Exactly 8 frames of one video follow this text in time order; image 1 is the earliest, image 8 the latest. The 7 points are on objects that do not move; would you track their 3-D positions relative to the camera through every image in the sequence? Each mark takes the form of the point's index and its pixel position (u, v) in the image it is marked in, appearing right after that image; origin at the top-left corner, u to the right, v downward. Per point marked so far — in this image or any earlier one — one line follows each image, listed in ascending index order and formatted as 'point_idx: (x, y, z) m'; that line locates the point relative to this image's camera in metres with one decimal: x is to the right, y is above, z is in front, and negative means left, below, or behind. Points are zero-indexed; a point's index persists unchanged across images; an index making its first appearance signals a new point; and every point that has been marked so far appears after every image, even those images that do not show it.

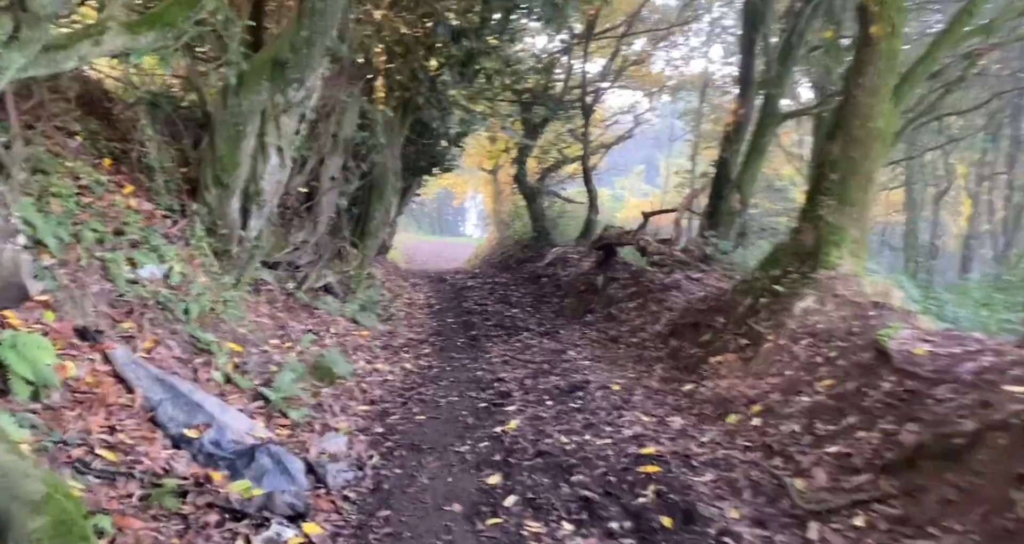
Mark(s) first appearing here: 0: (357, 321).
0: (-2.4, -0.8, +11.3) m
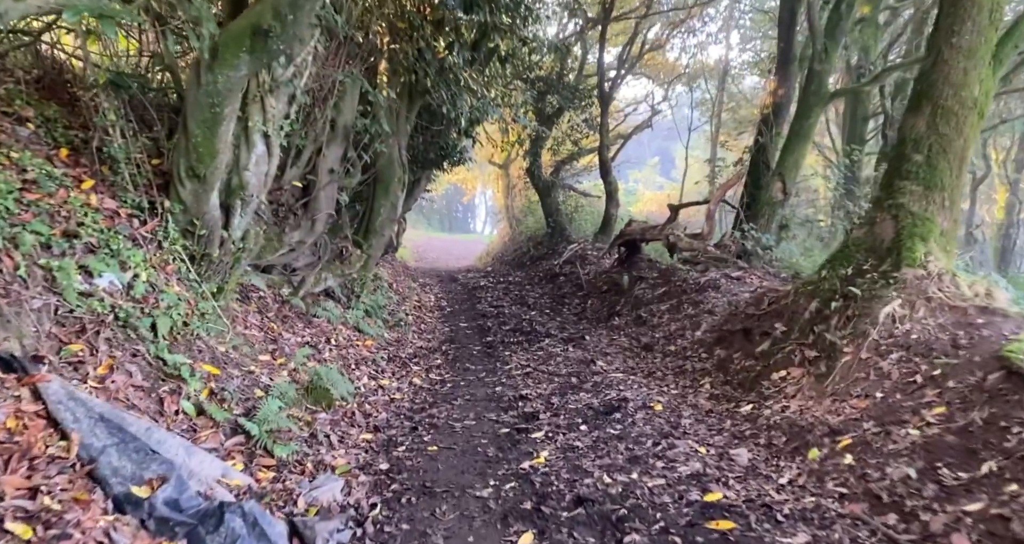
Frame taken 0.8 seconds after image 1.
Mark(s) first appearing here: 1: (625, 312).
0: (-2.1, -0.8, +10.3) m
1: (+1.8, -0.7, +12.4) m
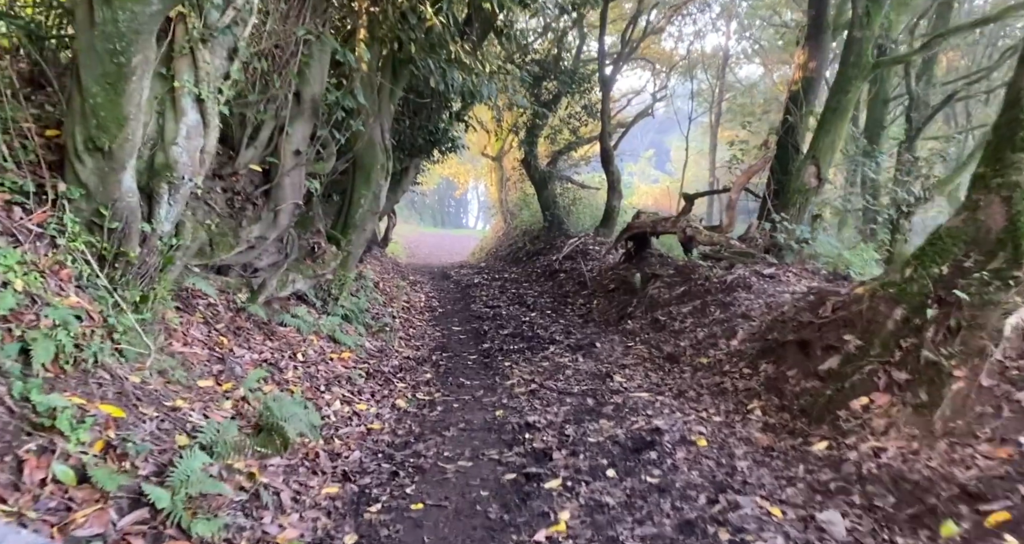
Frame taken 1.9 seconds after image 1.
0: (-2.1, -0.8, +8.7) m
1: (+1.8, -0.7, +10.9) m
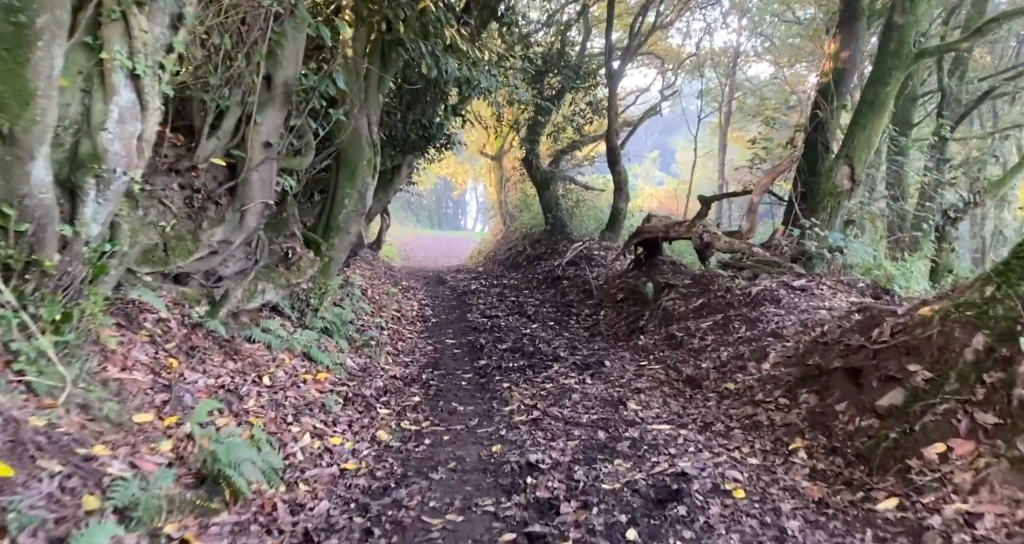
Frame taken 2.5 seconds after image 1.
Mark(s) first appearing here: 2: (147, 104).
0: (-2.1, -0.9, +7.8) m
1: (+1.8, -0.8, +9.9) m
2: (-2.3, +1.0, +4.7) m
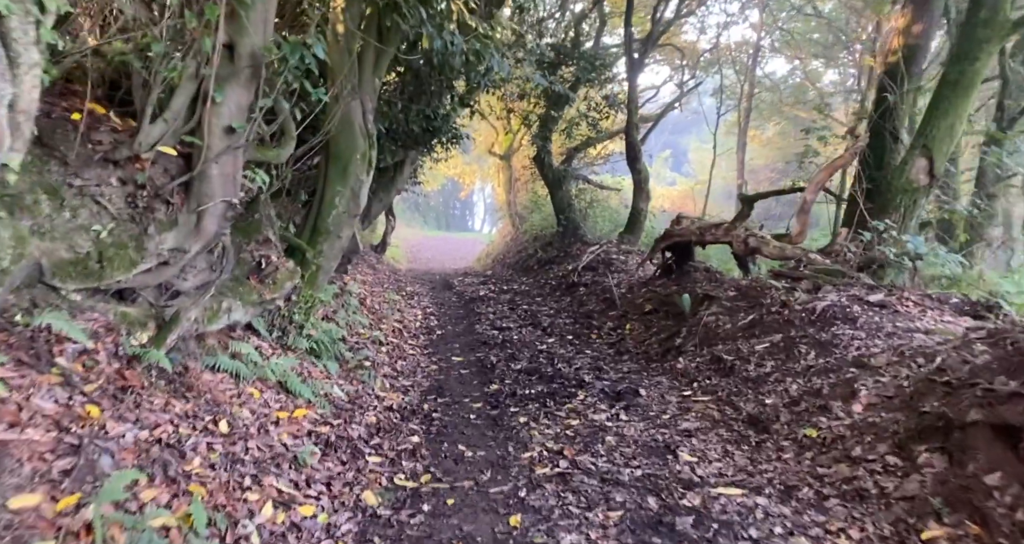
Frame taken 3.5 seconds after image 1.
0: (-1.9, -1.0, +6.4) m
1: (+2.0, -1.0, +8.5) m
2: (-2.1, +0.9, +3.3) m
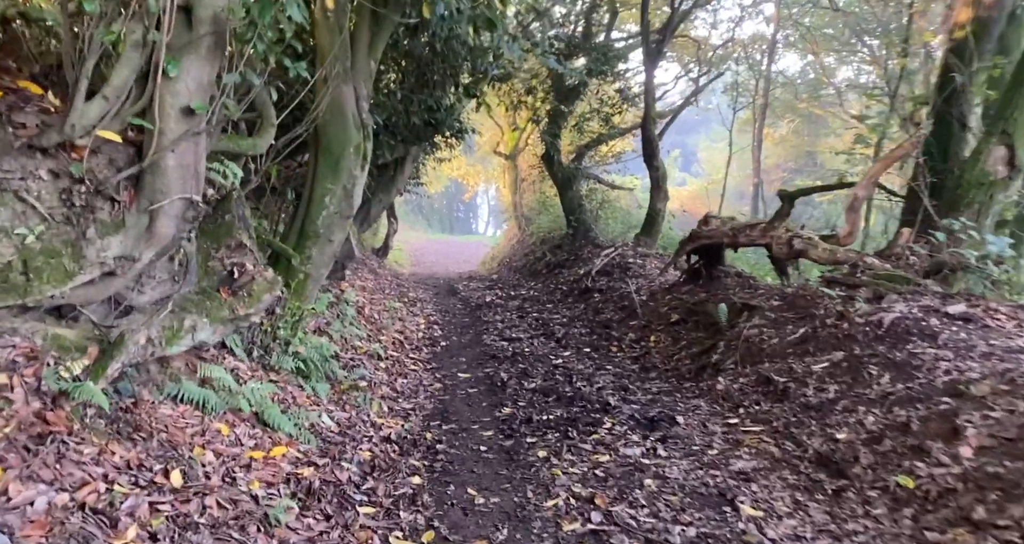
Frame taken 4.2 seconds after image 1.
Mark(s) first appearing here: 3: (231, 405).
0: (-1.8, -1.1, +5.3) m
1: (+2.2, -1.0, +7.4) m
2: (-2.0, +0.9, +2.2) m
3: (-2.1, -1.0, +5.6) m
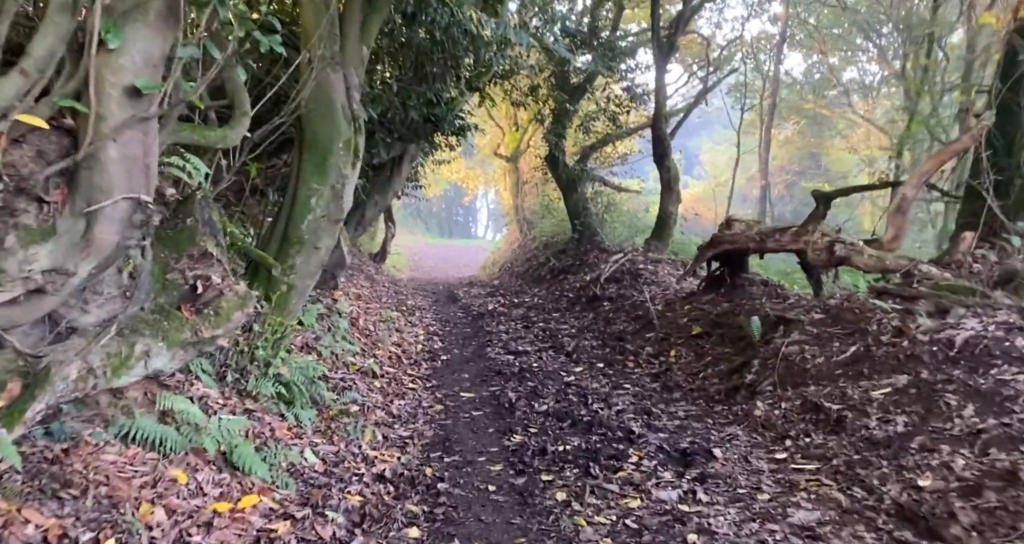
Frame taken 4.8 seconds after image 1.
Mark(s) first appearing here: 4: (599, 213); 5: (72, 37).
0: (-1.7, -1.2, +4.4) m
1: (+2.3, -1.1, +6.5) m
2: (-1.9, +0.8, +1.4) m
3: (-2.0, -1.1, +4.7) m
4: (+2.3, +1.5, +19.3) m
5: (-2.1, +1.2, +3.7) m
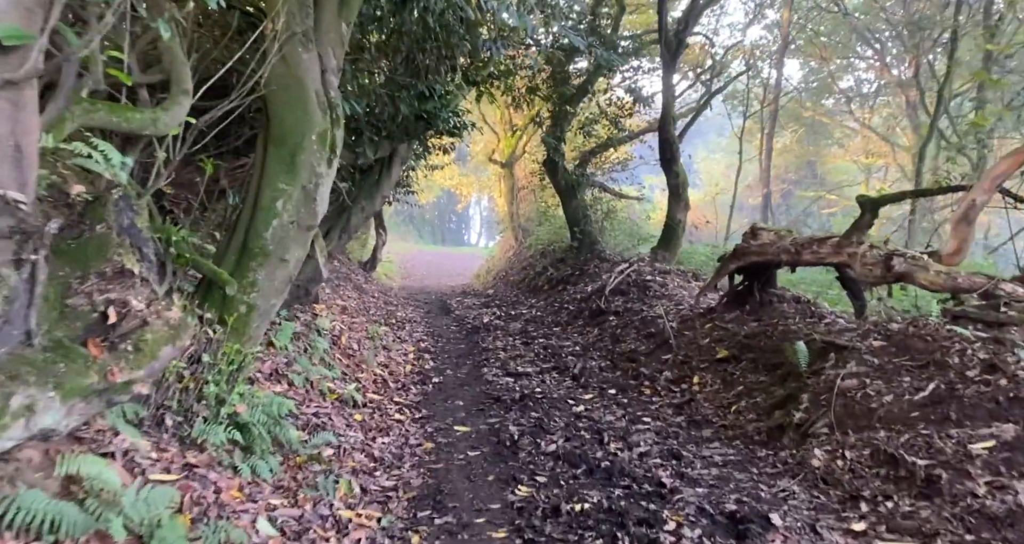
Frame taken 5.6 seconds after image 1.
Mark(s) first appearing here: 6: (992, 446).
0: (-1.6, -1.3, +3.3) m
1: (+2.3, -1.3, +5.4) m
2: (-1.8, +0.7, +0.2) m
3: (-1.9, -1.2, +3.5) m
4: (+2.2, +1.3, +18.2) m
5: (-2.0, +1.1, +2.5) m
6: (+2.8, -1.0, +4.4) m
